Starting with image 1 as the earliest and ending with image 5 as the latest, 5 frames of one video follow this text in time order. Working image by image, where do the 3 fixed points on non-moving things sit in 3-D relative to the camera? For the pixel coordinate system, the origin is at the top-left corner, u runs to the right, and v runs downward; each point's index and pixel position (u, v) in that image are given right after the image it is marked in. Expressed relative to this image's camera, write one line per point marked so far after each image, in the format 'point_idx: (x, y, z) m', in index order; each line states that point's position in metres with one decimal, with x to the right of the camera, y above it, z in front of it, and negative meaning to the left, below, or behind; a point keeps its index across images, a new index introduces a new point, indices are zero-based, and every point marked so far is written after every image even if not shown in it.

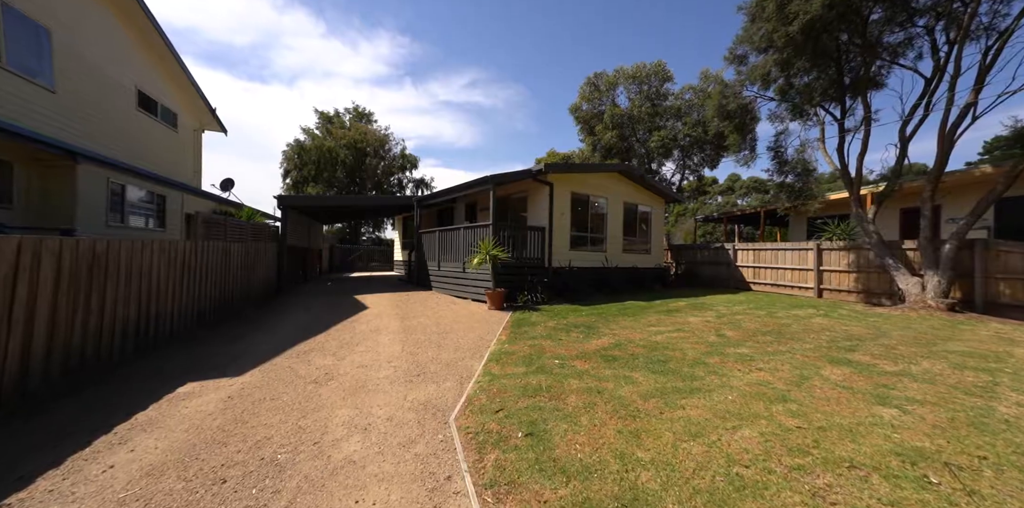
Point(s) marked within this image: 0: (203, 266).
0: (-5.9, -0.2, +6.5) m
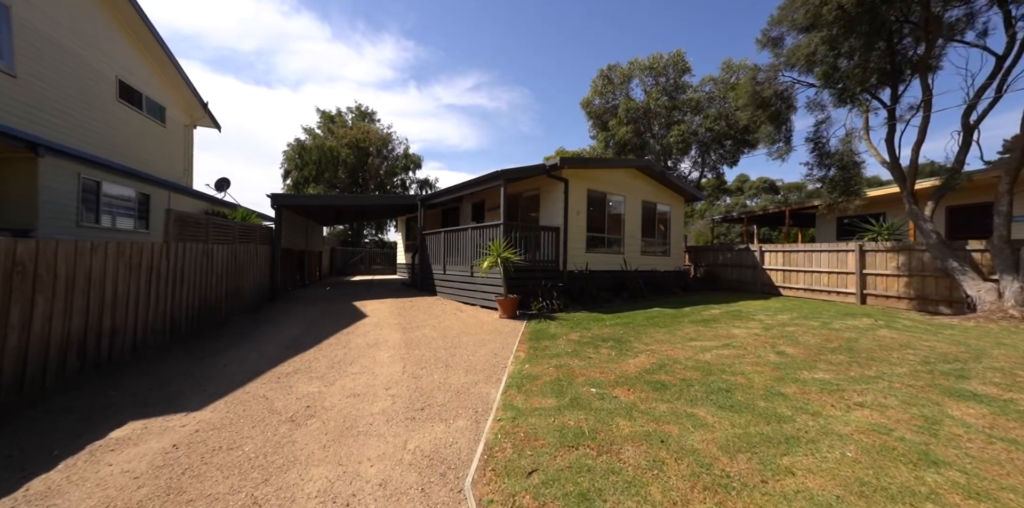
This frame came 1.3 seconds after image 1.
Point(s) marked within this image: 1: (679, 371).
0: (-5.7, -0.3, +5.7) m
1: (+2.0, -1.4, +4.0) m
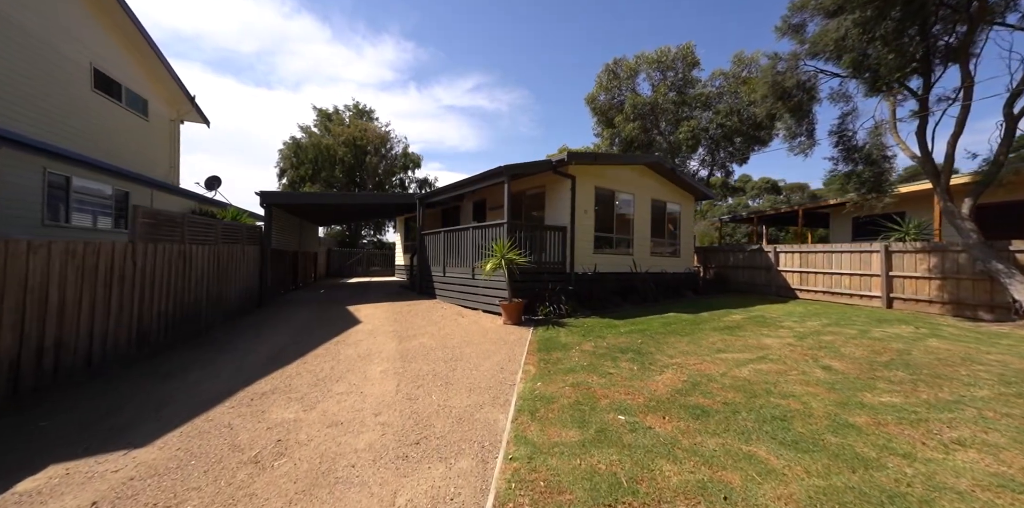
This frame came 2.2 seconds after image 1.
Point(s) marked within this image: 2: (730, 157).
0: (-5.5, -0.3, +5.1) m
1: (+2.1, -1.4, +3.4) m
2: (+10.3, +4.5, +16.0) m
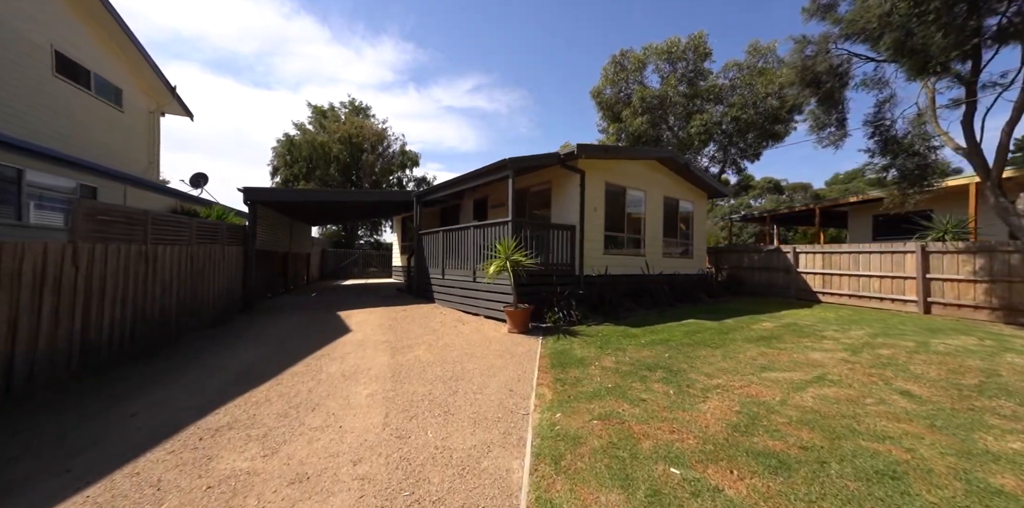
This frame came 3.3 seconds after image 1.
0: (-5.4, -0.3, +4.4) m
1: (+2.2, -1.4, +2.7) m
2: (+10.4, +4.5, +15.3) m
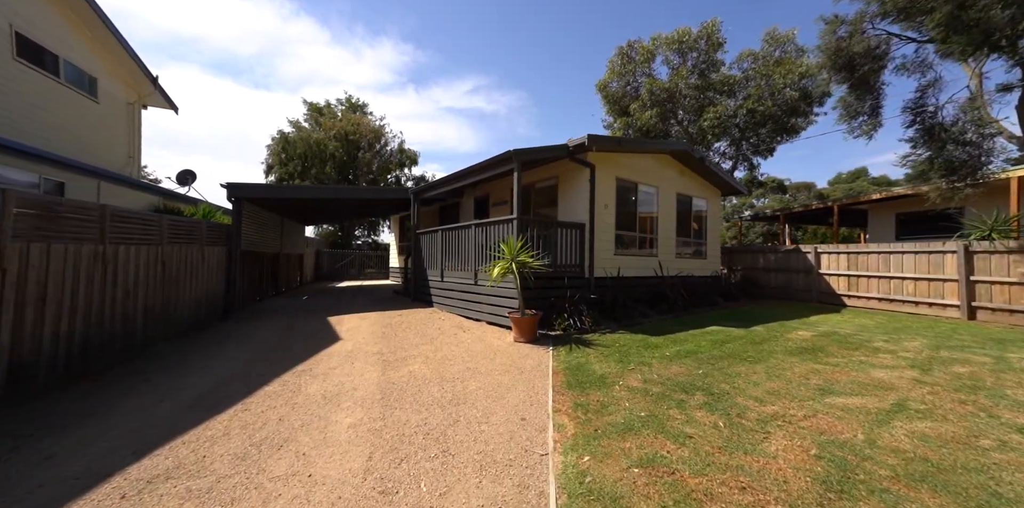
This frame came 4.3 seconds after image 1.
0: (-5.3, -0.3, +3.7) m
1: (+2.3, -1.4, +2.1) m
2: (+10.5, +4.5, +14.6) m
